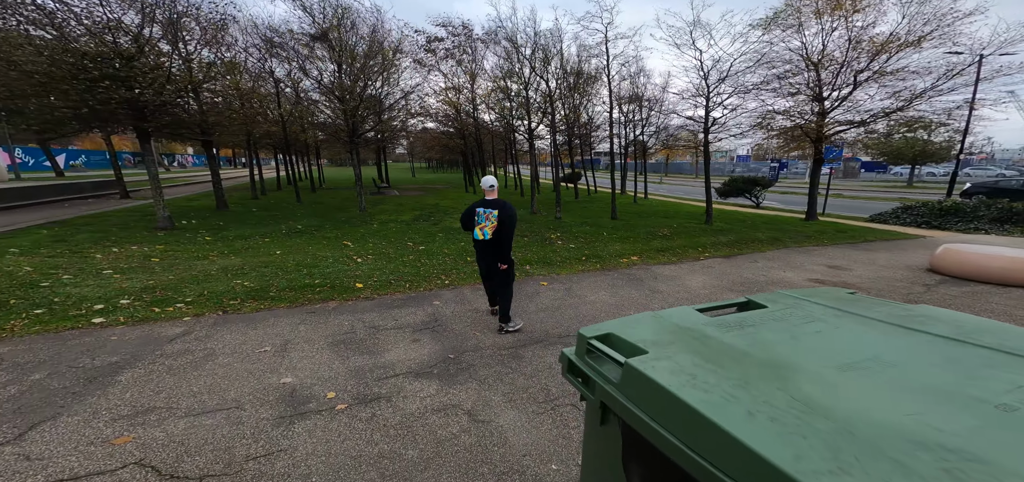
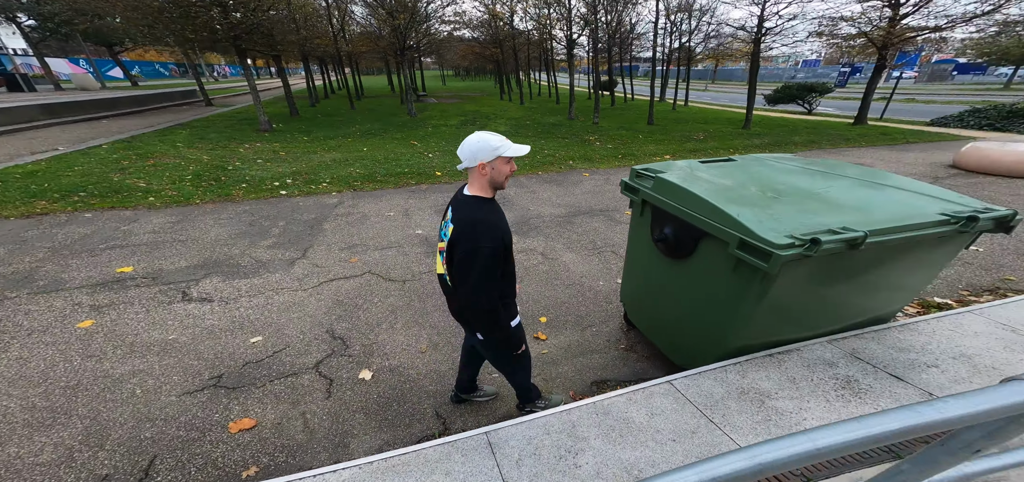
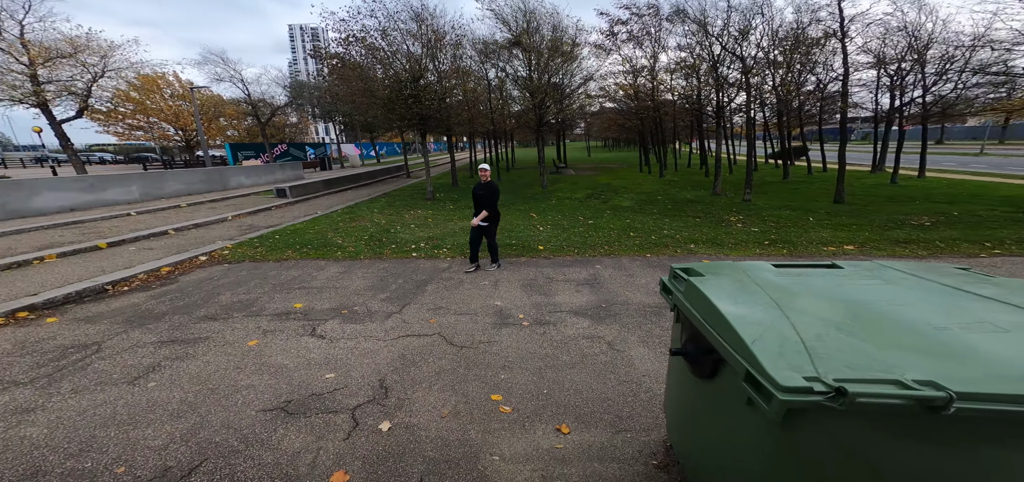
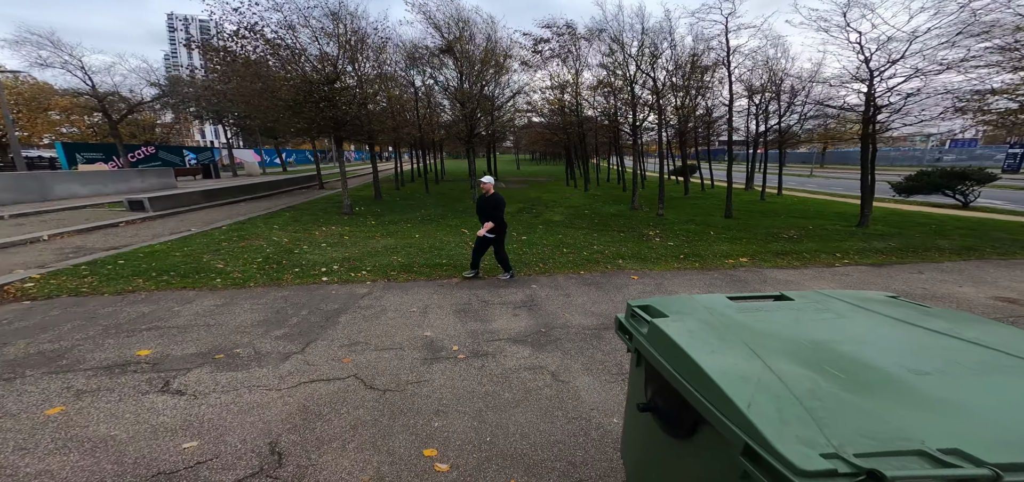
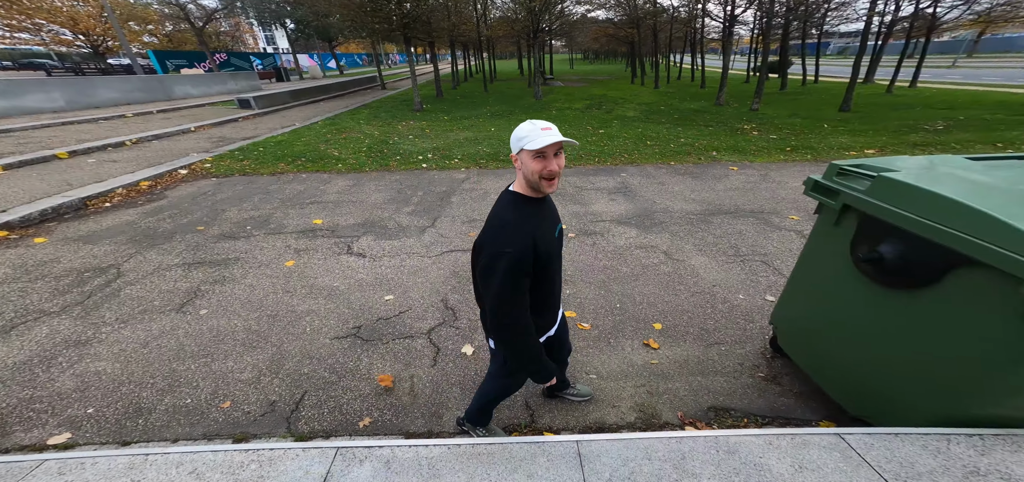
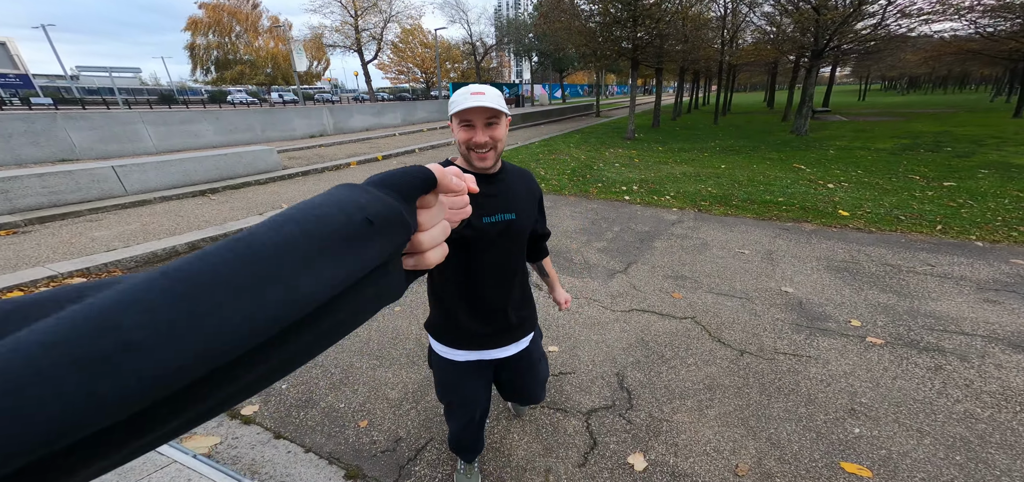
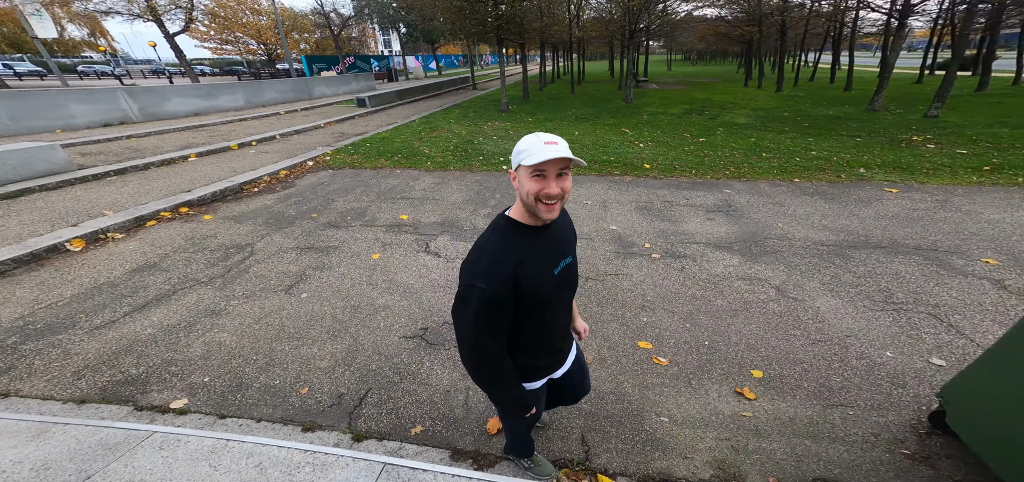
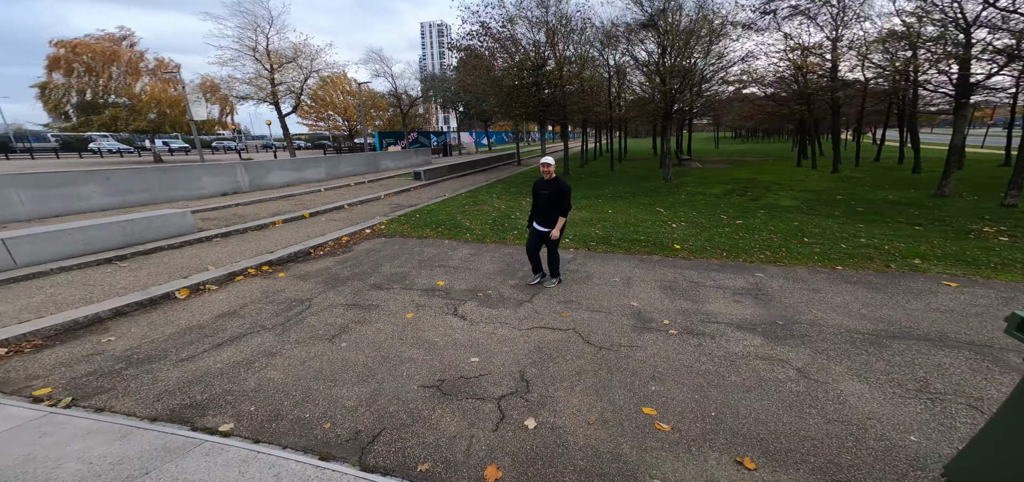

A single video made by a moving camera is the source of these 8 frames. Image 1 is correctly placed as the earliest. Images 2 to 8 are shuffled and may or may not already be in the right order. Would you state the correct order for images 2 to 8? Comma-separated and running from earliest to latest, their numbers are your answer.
4, 3, 8, 6, 7, 5, 2
